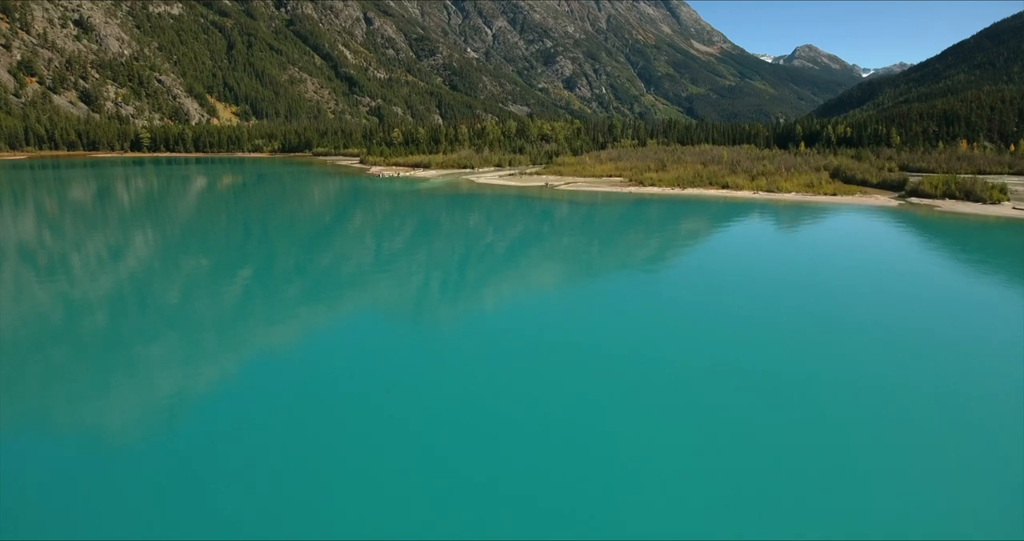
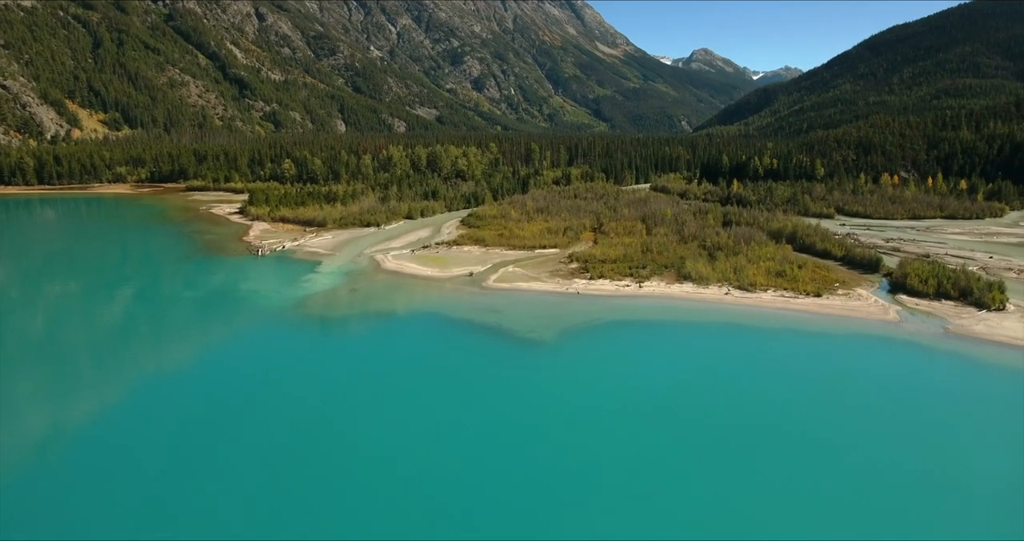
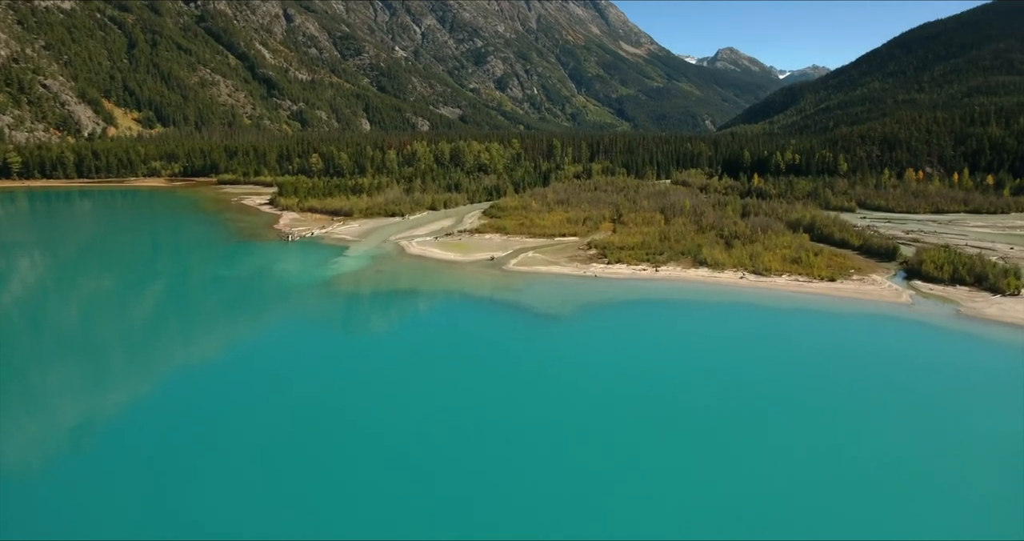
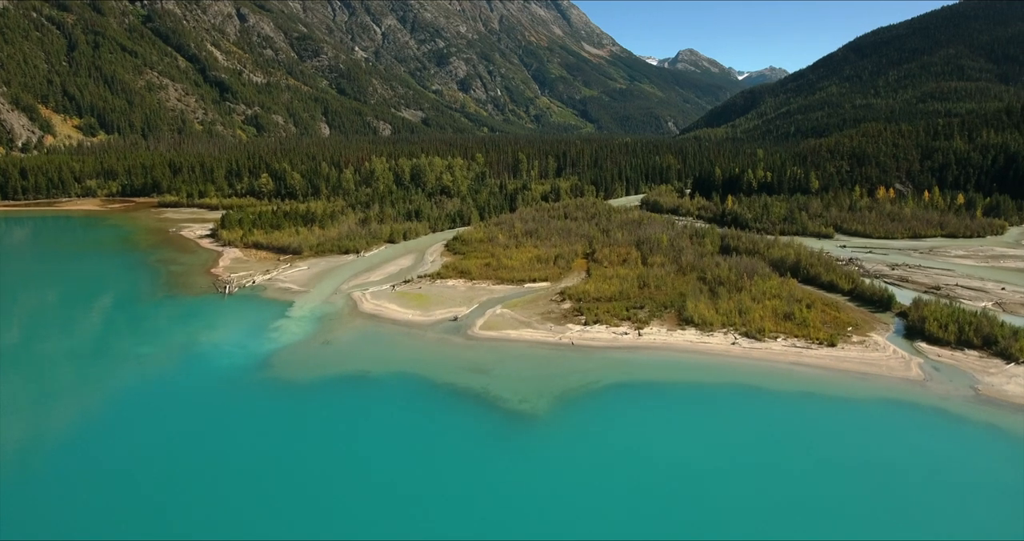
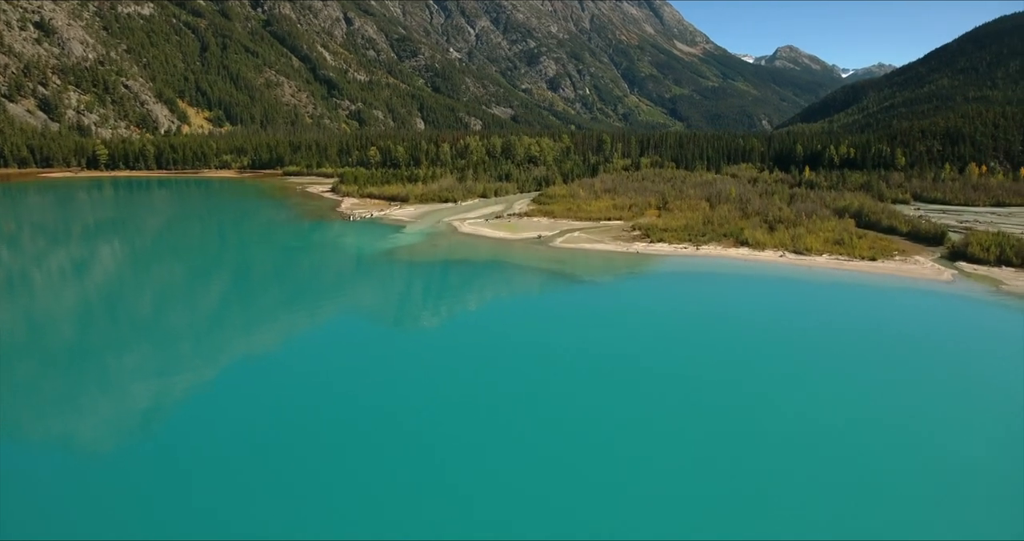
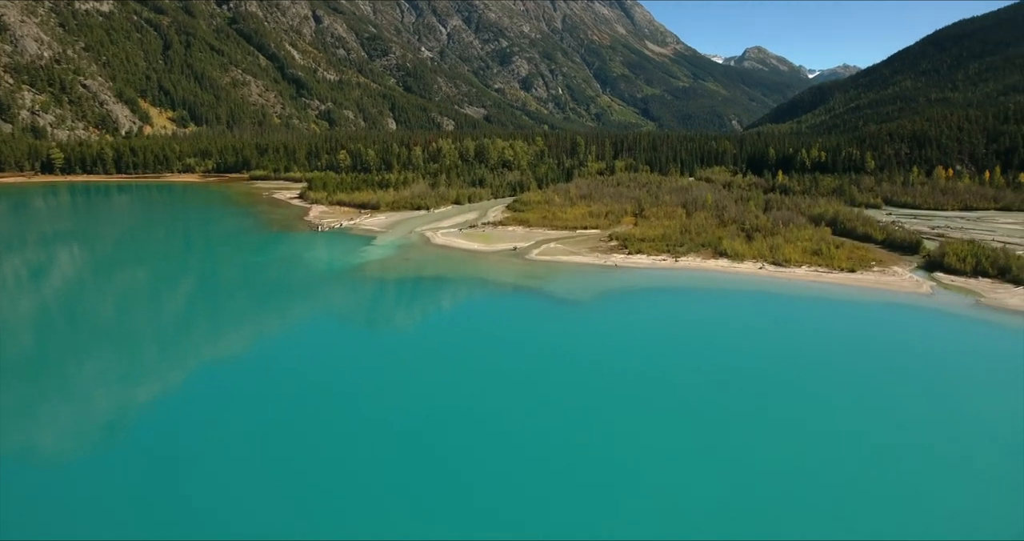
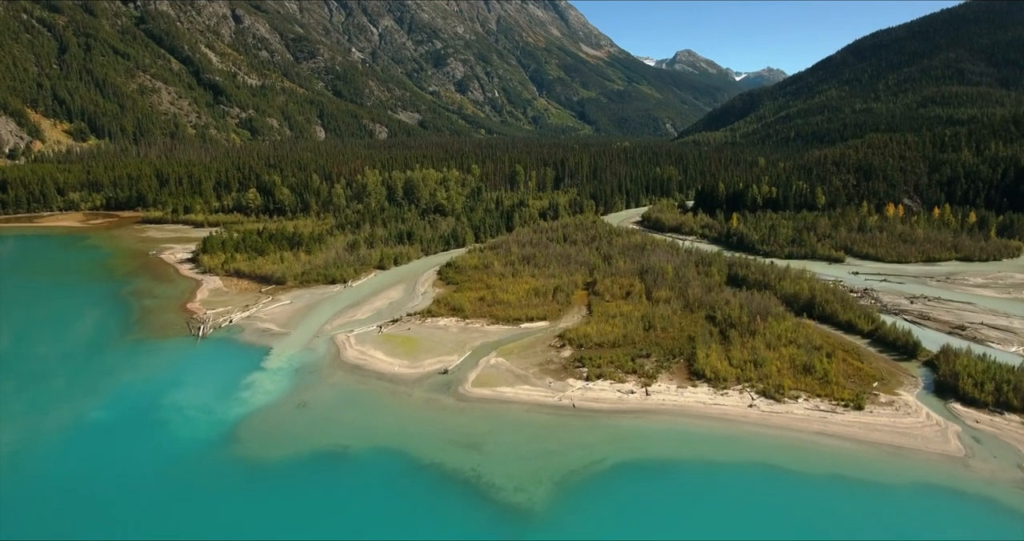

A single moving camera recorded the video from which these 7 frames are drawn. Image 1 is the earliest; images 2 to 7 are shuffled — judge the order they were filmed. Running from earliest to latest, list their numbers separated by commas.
5, 6, 3, 2, 4, 7
